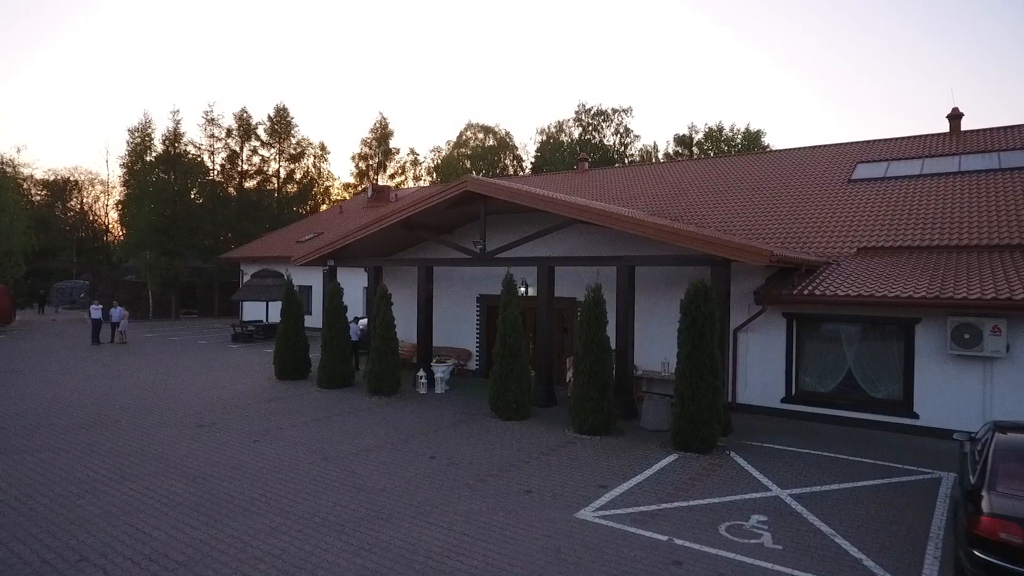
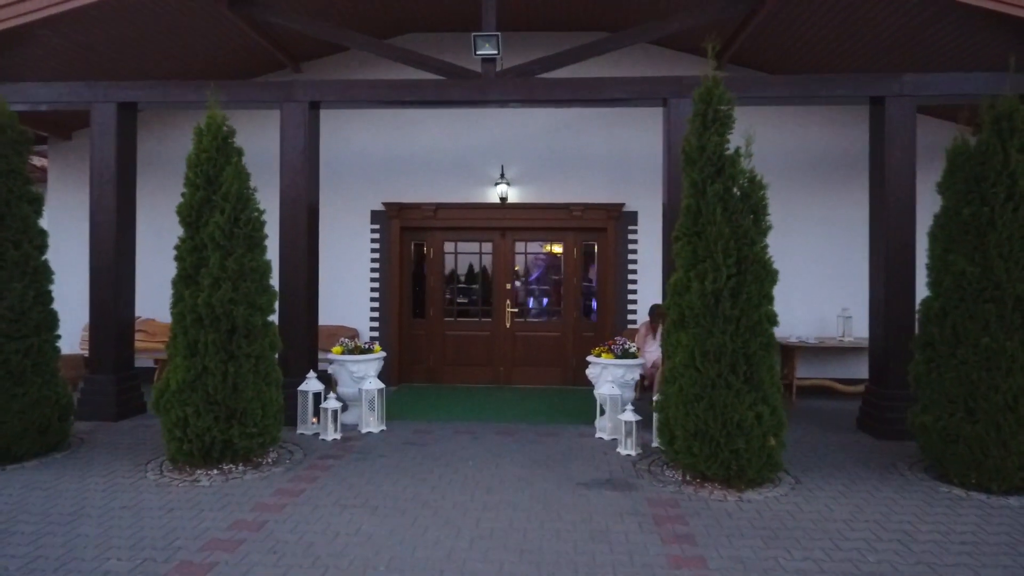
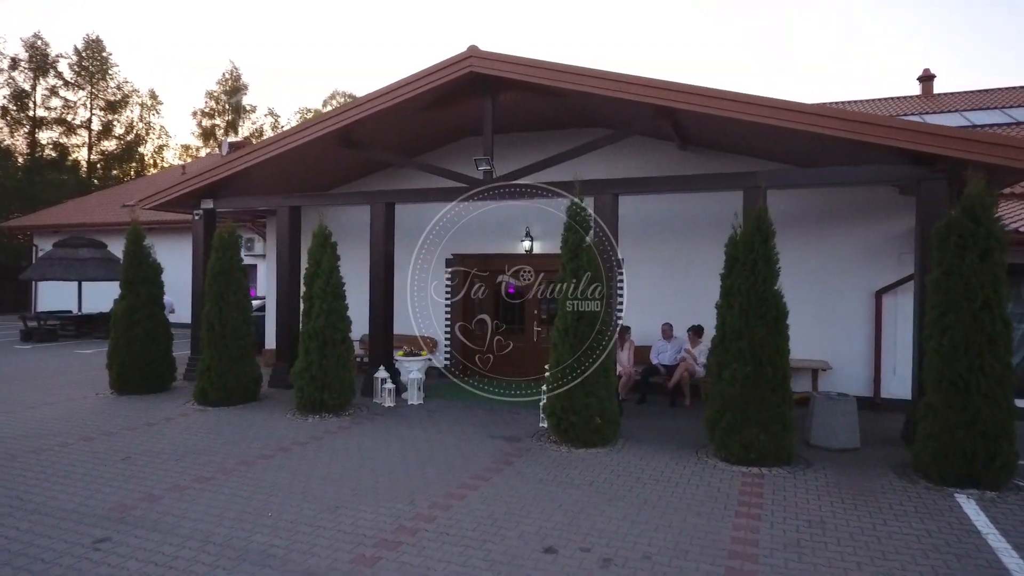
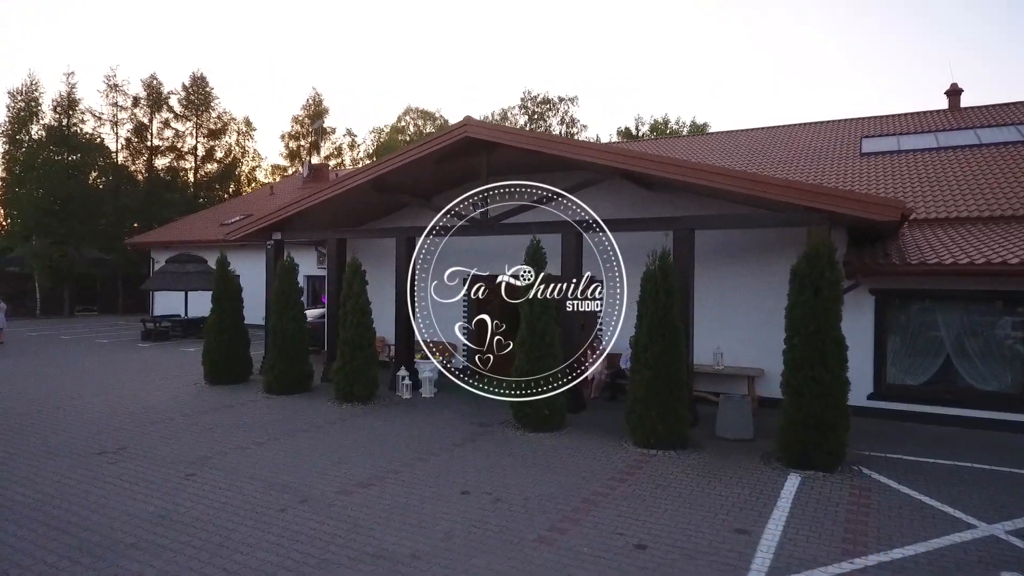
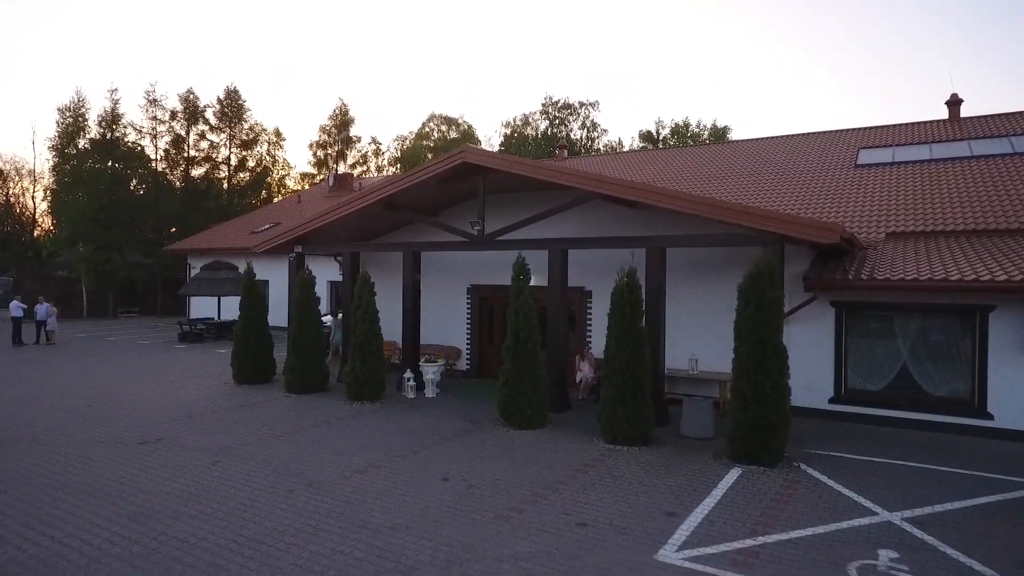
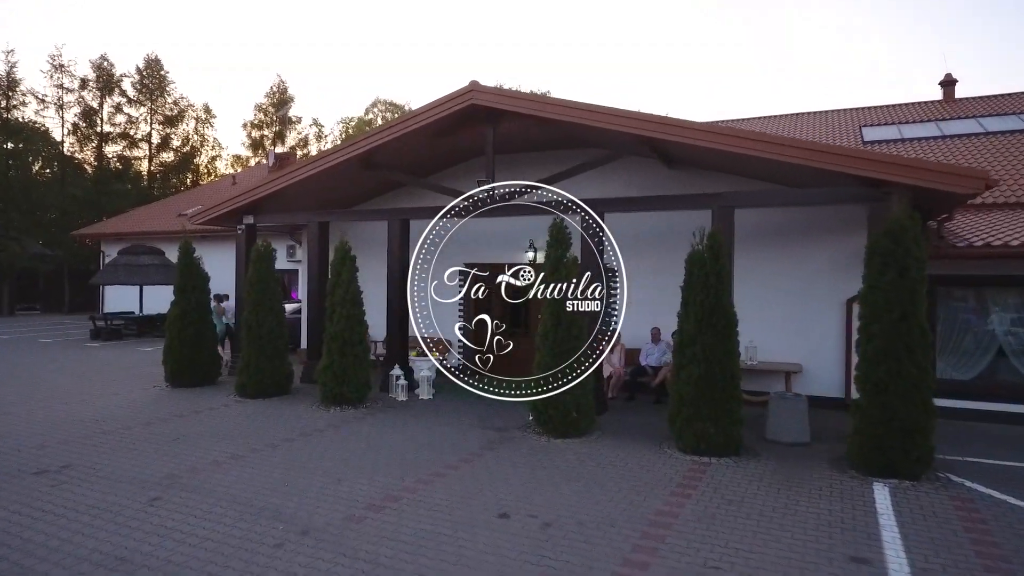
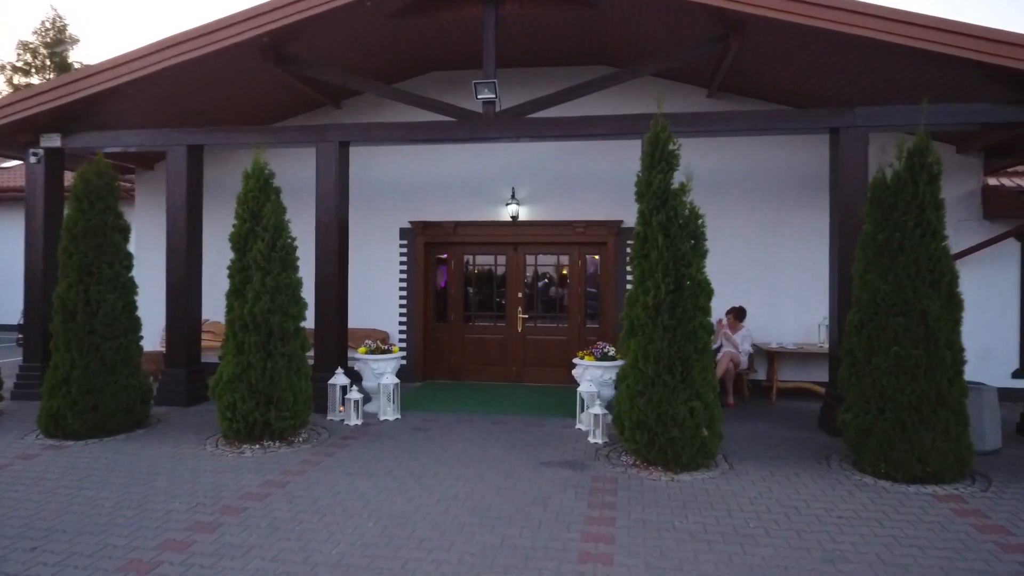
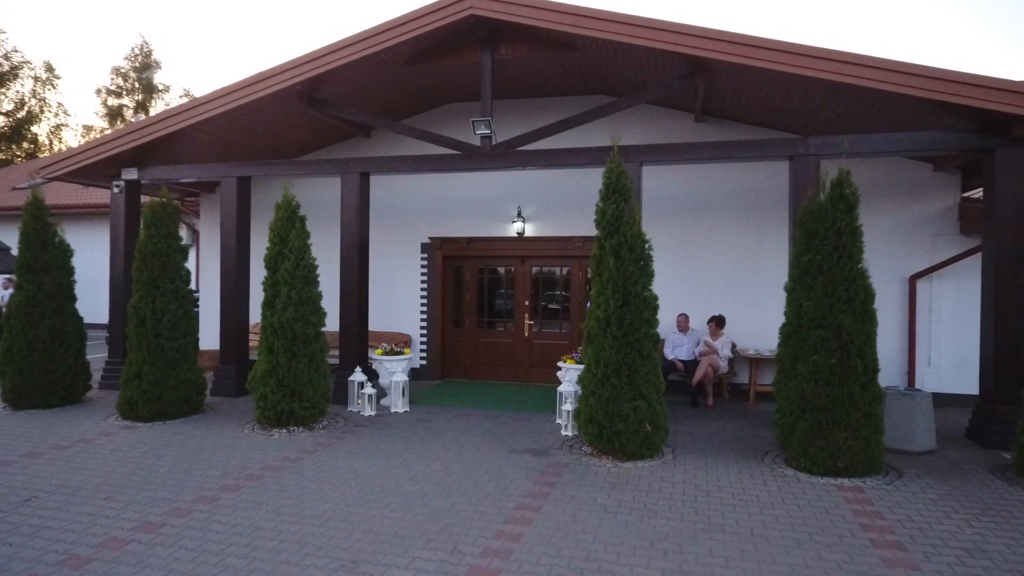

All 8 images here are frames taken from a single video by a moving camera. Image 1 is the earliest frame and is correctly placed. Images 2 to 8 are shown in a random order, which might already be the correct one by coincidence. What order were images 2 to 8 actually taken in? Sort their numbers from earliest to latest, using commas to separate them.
5, 4, 6, 3, 8, 7, 2
